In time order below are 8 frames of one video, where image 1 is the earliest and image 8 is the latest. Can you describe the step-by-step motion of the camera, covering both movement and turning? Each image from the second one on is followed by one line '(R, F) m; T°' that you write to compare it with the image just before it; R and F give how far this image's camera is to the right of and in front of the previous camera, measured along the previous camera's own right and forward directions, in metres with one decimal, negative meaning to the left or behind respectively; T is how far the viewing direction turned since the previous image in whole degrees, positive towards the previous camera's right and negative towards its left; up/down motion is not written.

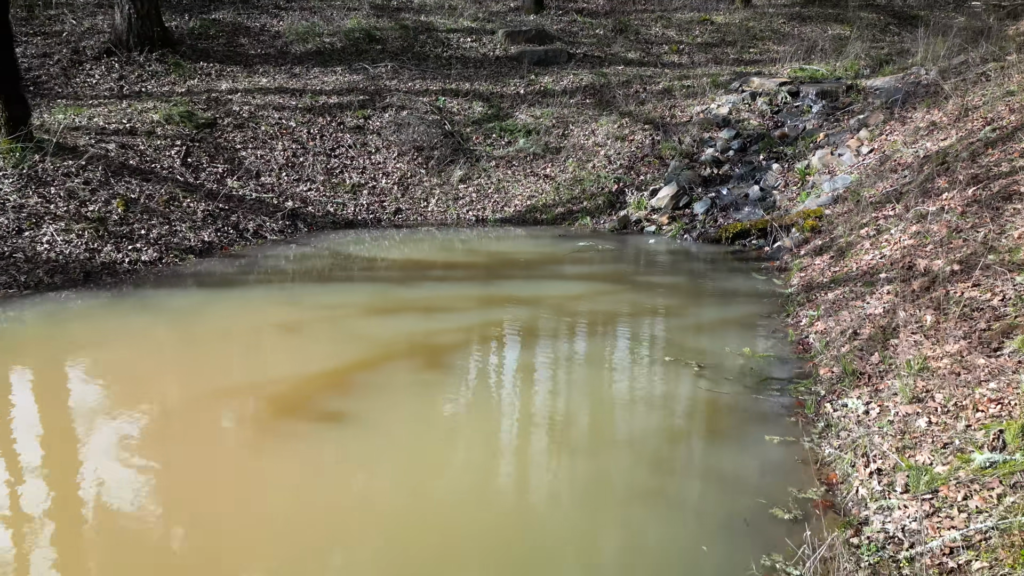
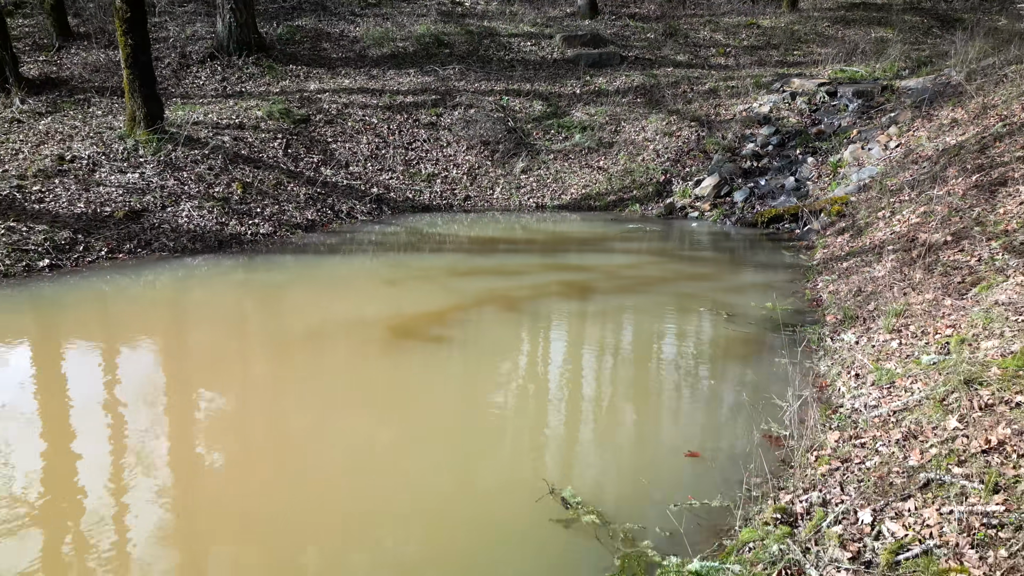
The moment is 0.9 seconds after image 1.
(-0.2, -1.5) m; -4°
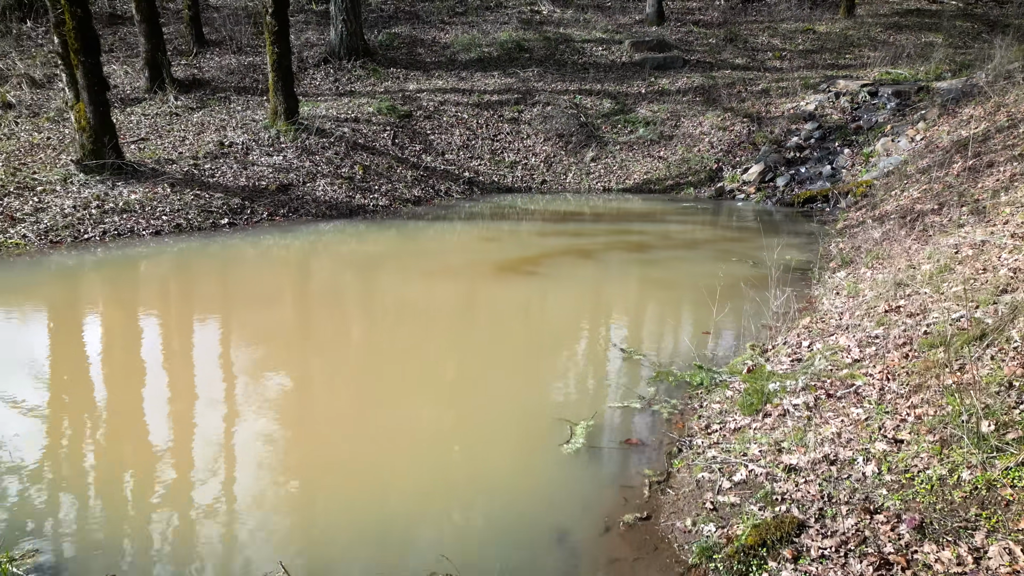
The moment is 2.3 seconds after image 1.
(-0.1, -2.4) m; -5°
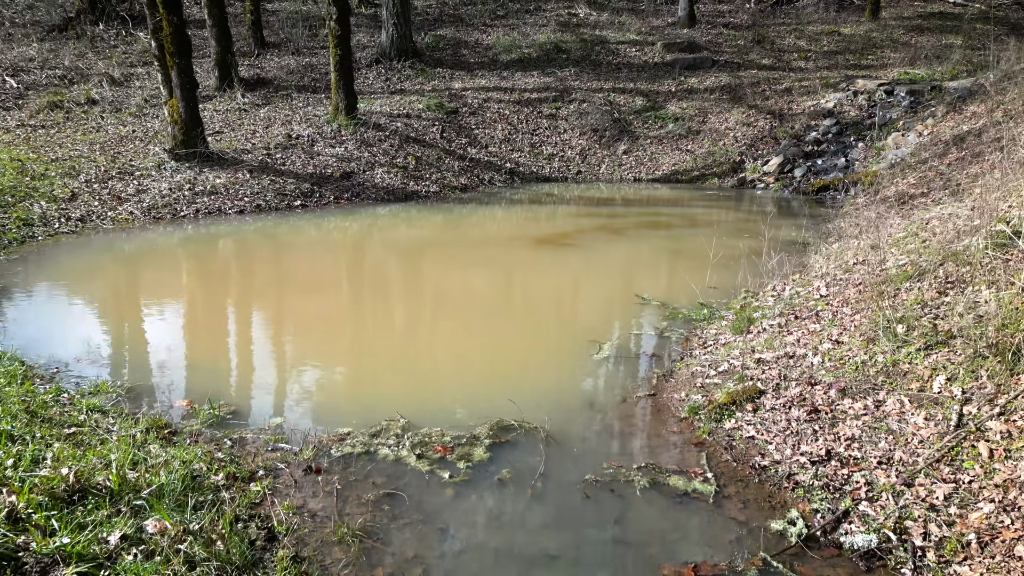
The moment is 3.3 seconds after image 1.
(-0.1, -1.5) m; -2°
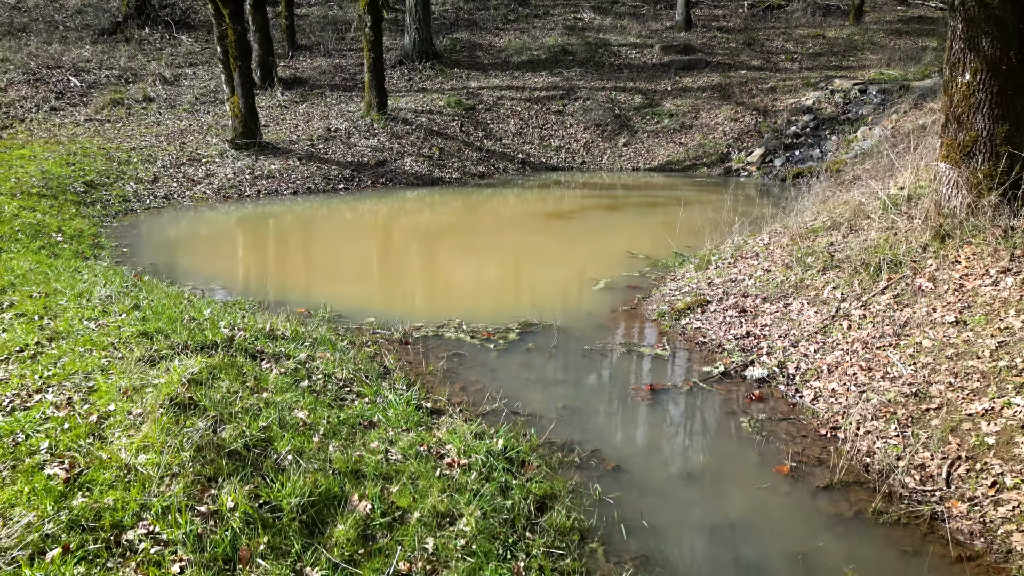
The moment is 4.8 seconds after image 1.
(-0.2, -2.1) m; 0°
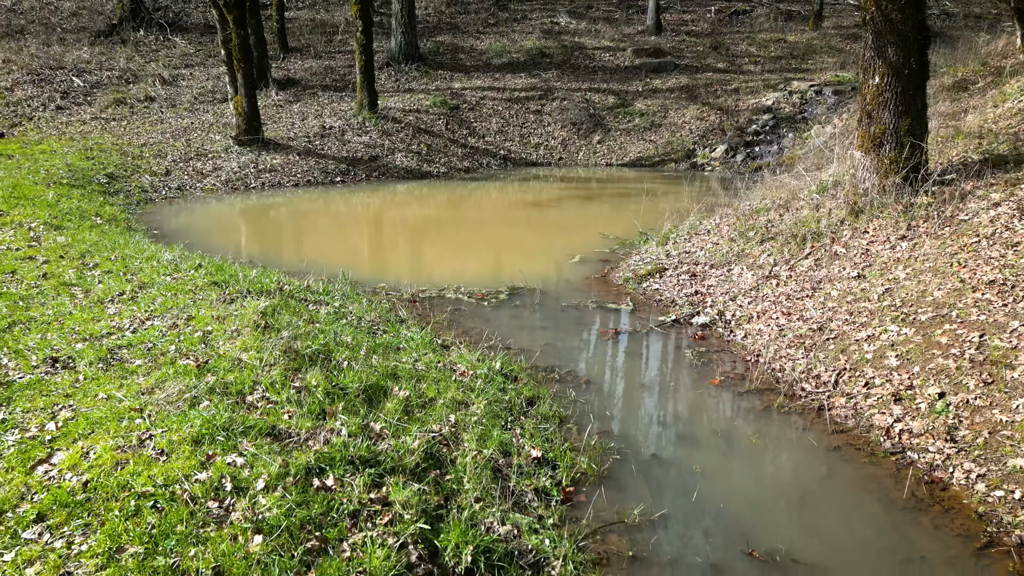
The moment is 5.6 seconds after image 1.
(-0.1, -1.3) m; +2°
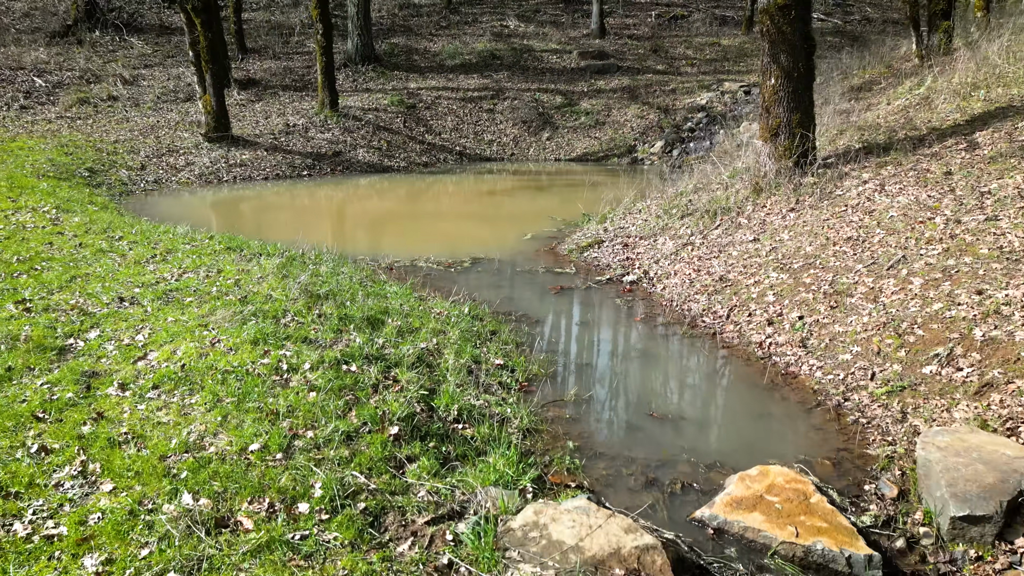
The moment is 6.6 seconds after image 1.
(-0.1, -1.5) m; +4°
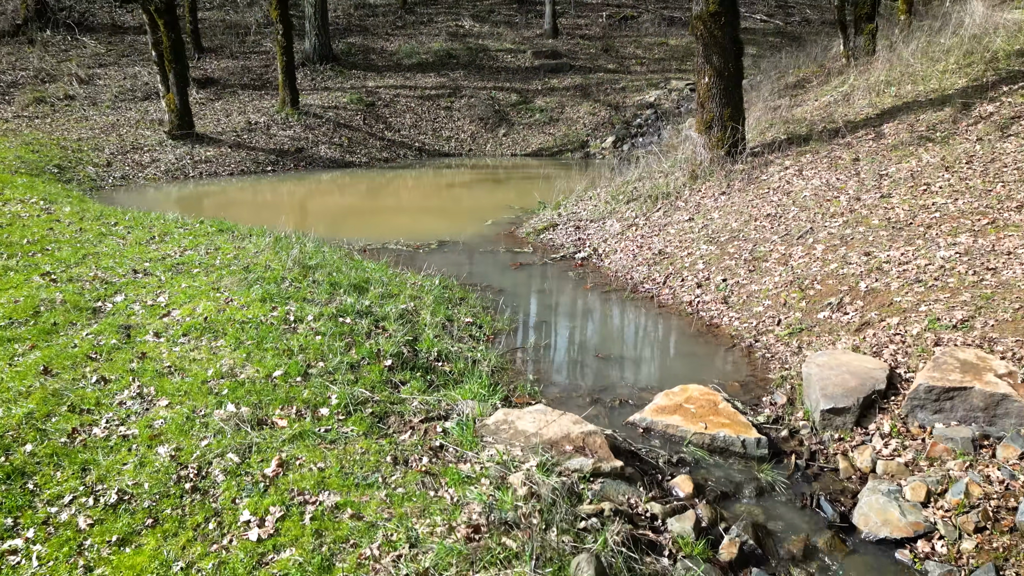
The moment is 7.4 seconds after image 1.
(-0.1, -1.0) m; +3°
